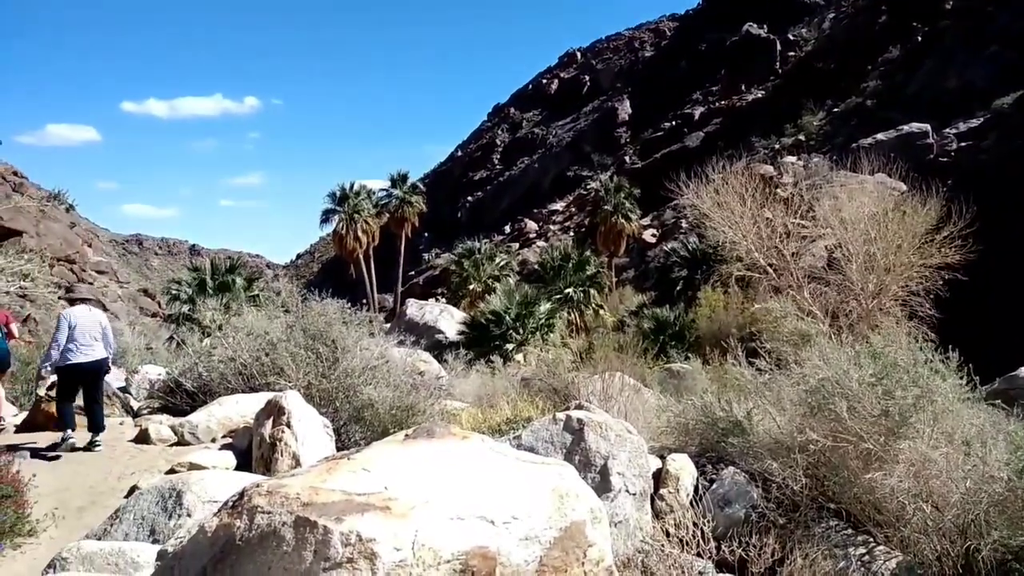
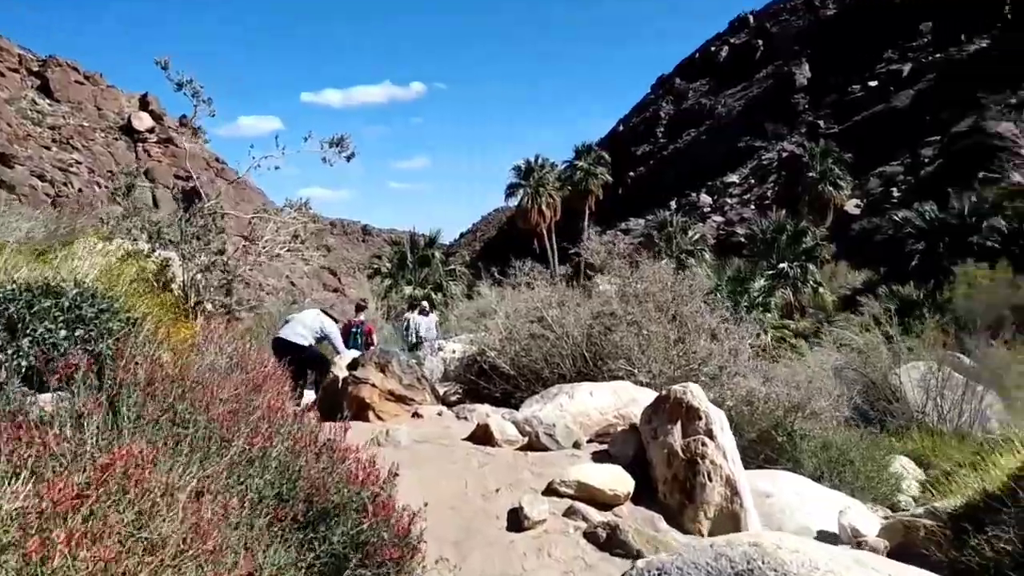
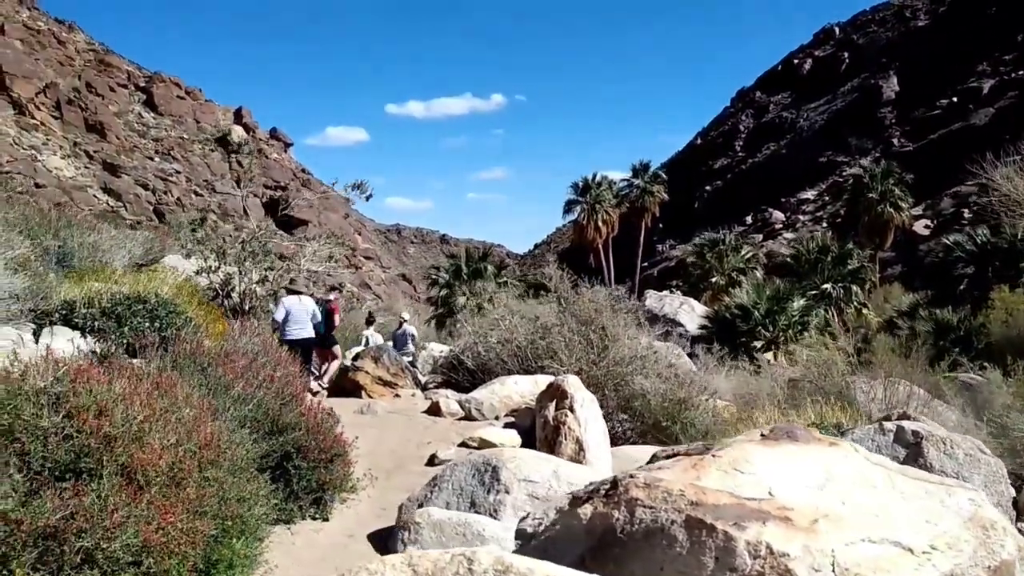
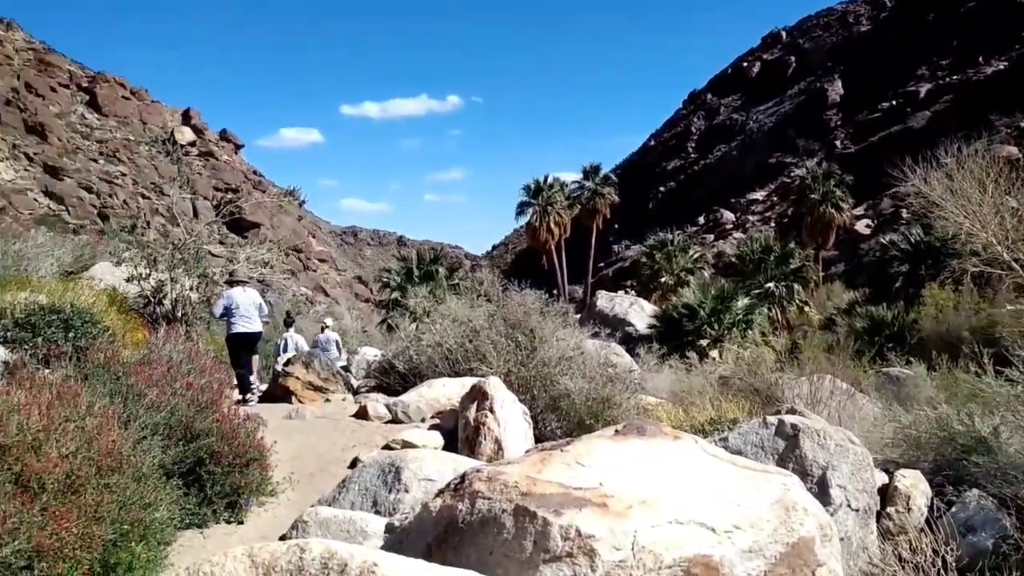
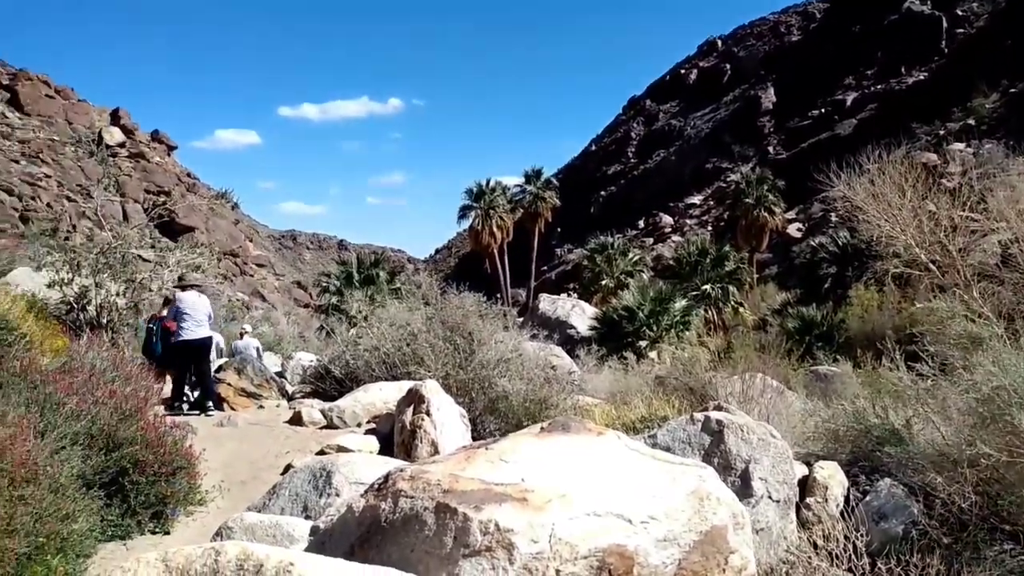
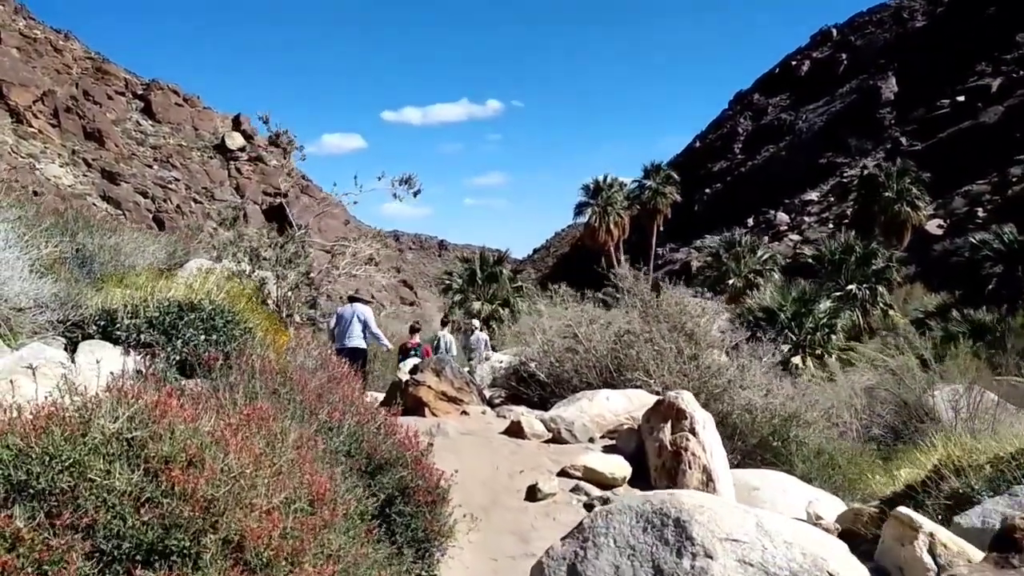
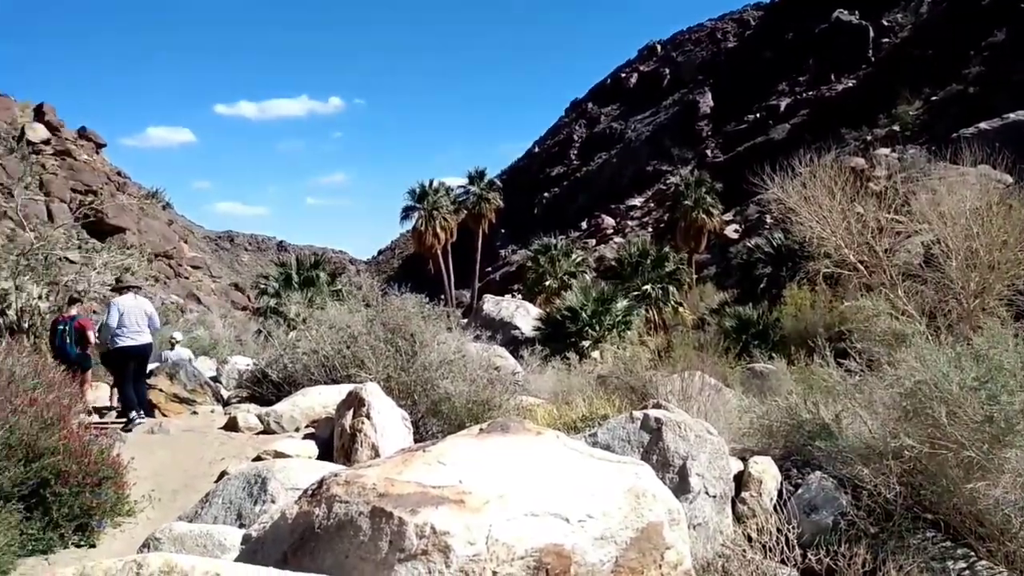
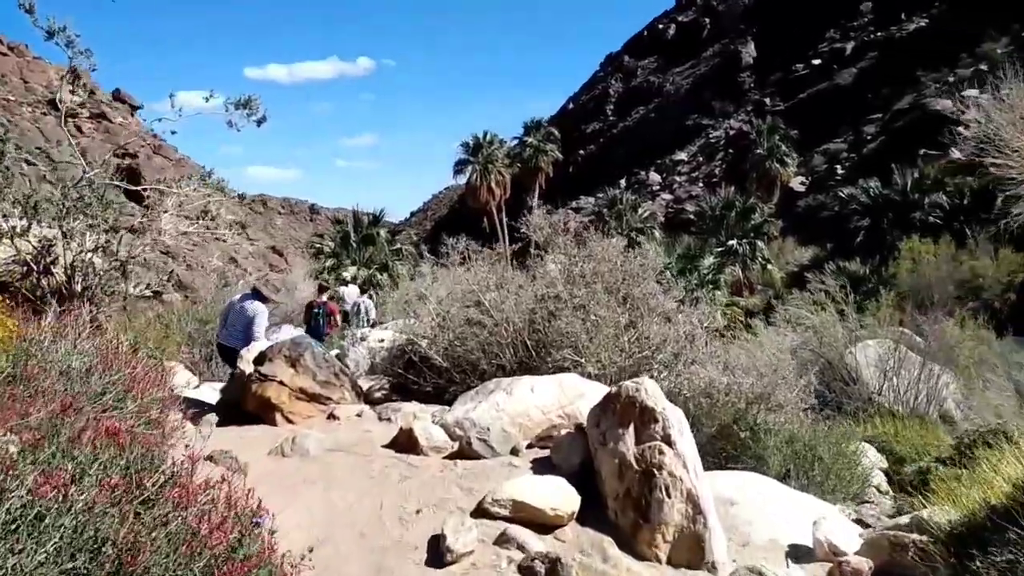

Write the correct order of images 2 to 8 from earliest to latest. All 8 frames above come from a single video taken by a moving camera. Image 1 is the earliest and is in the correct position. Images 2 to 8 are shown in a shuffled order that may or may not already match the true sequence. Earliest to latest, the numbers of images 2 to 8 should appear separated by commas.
7, 5, 4, 3, 6, 2, 8
